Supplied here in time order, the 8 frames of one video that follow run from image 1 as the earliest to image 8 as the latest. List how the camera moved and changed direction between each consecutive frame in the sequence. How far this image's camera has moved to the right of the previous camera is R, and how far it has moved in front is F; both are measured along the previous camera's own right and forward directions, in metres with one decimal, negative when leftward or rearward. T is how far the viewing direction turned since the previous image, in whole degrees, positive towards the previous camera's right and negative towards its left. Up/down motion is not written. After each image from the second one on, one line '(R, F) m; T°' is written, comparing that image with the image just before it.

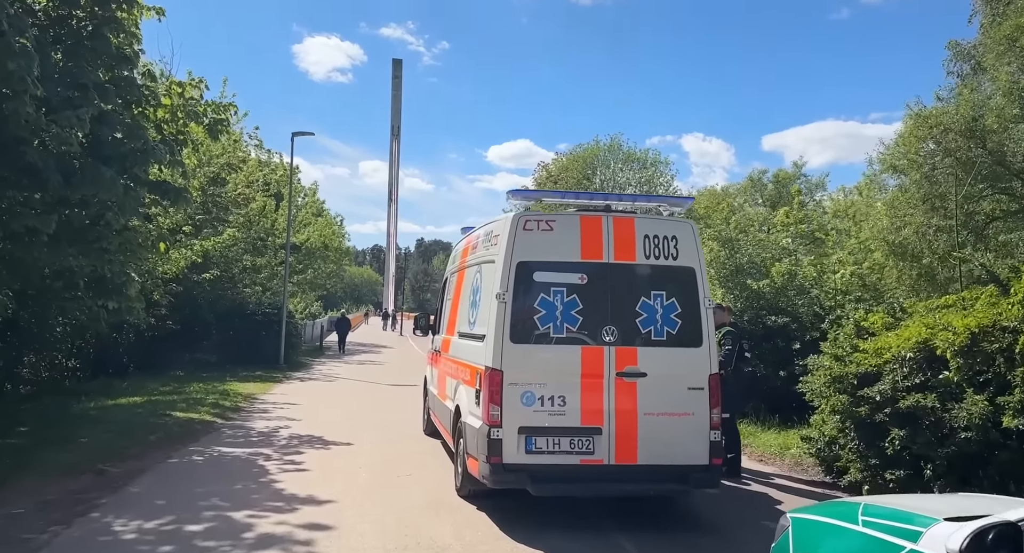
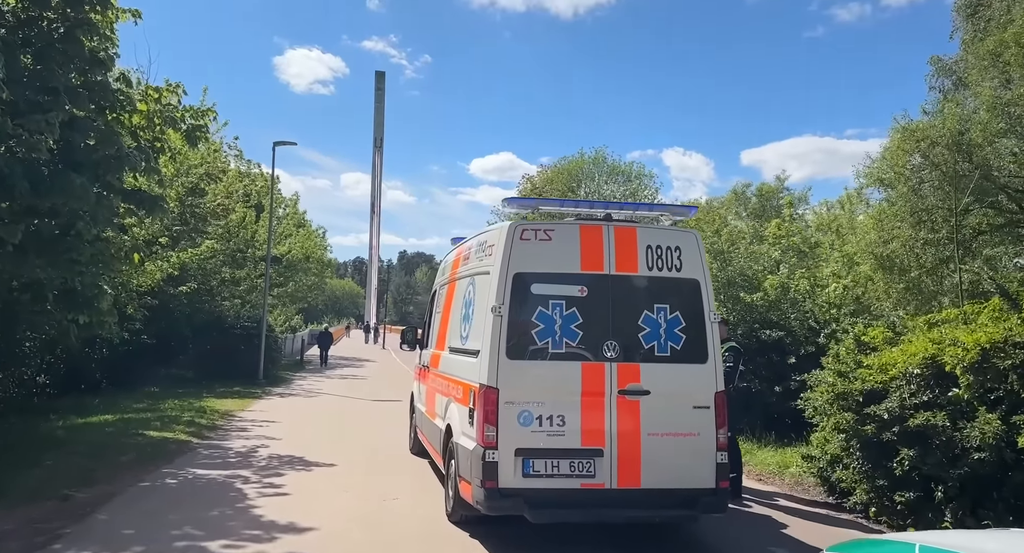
(-0.1, +0.3) m; +1°
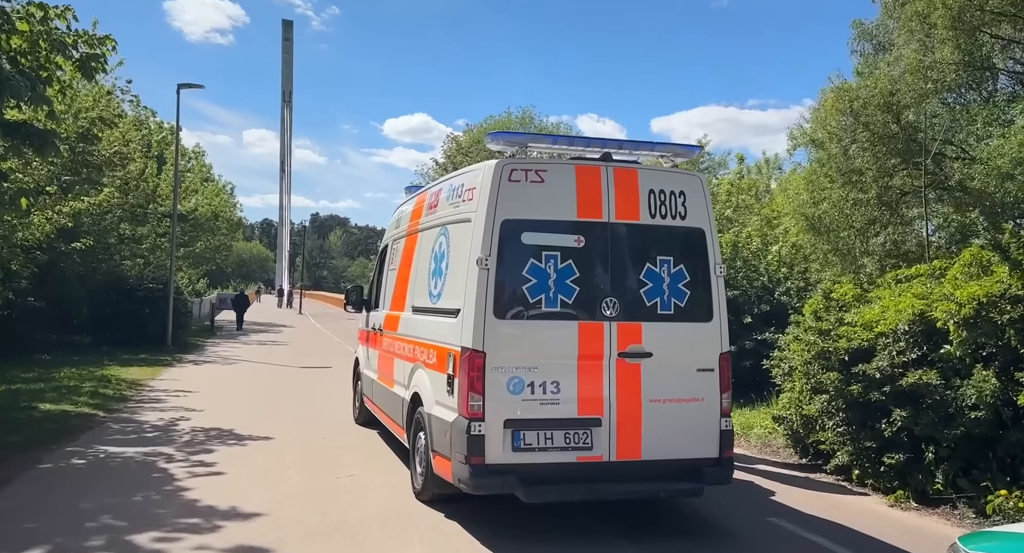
(-0.5, +0.8) m; +7°
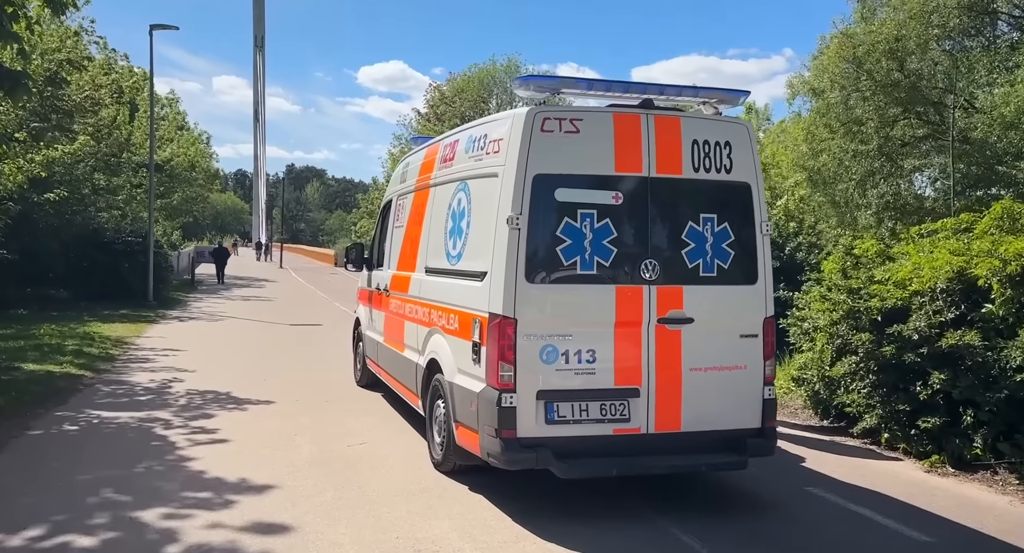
(-0.4, +0.4) m; +2°
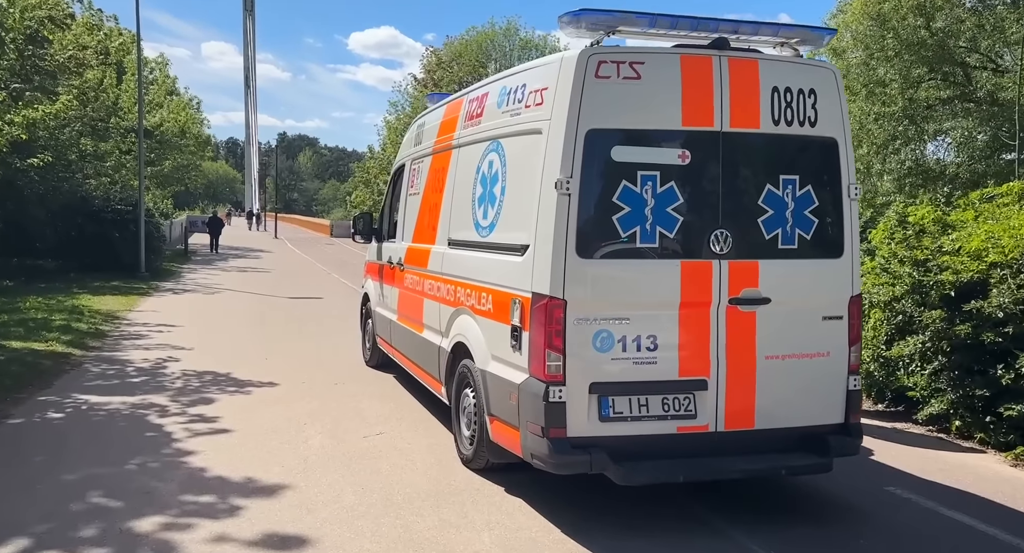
(-0.3, +0.7) m; 0°
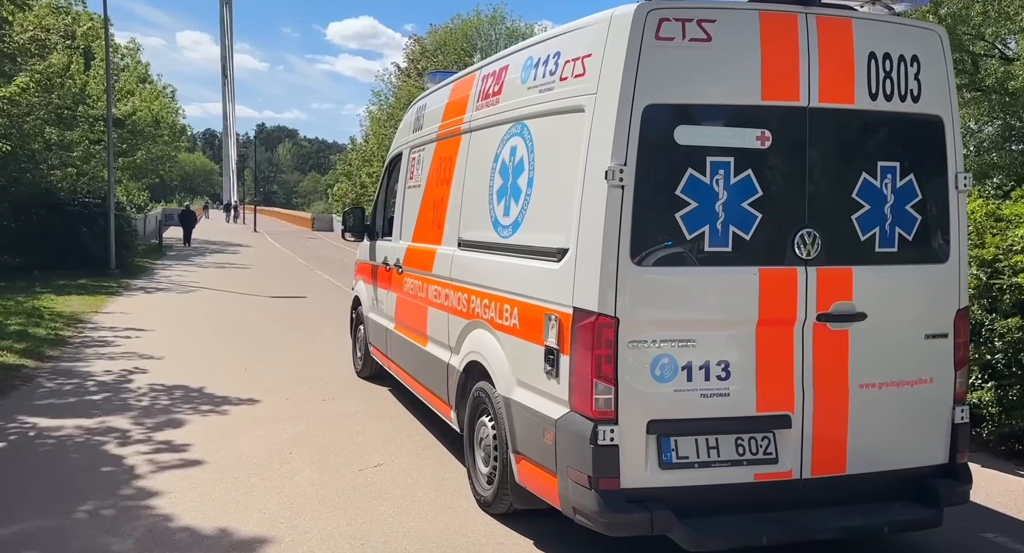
(-0.3, +0.8) m; +1°
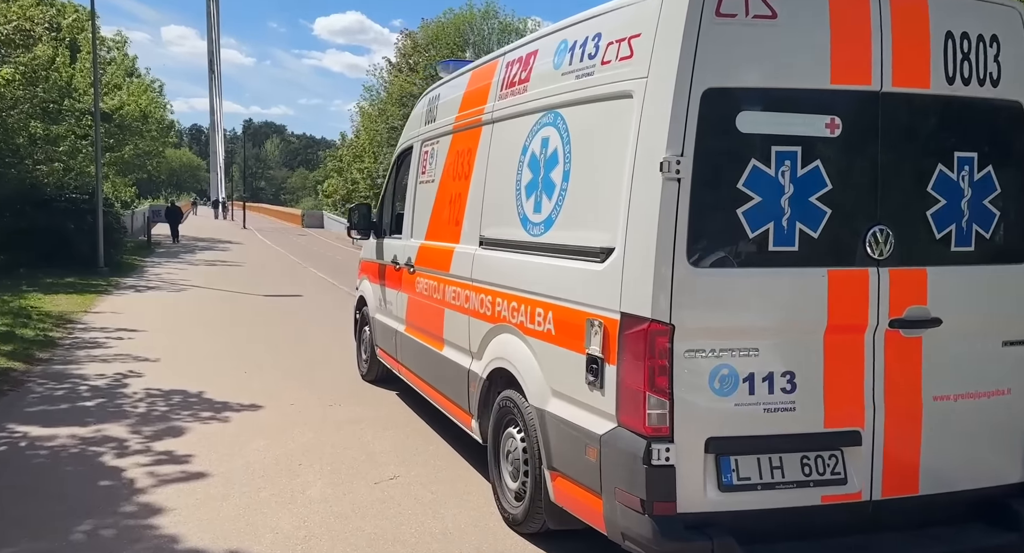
(-0.2, +0.3) m; +1°
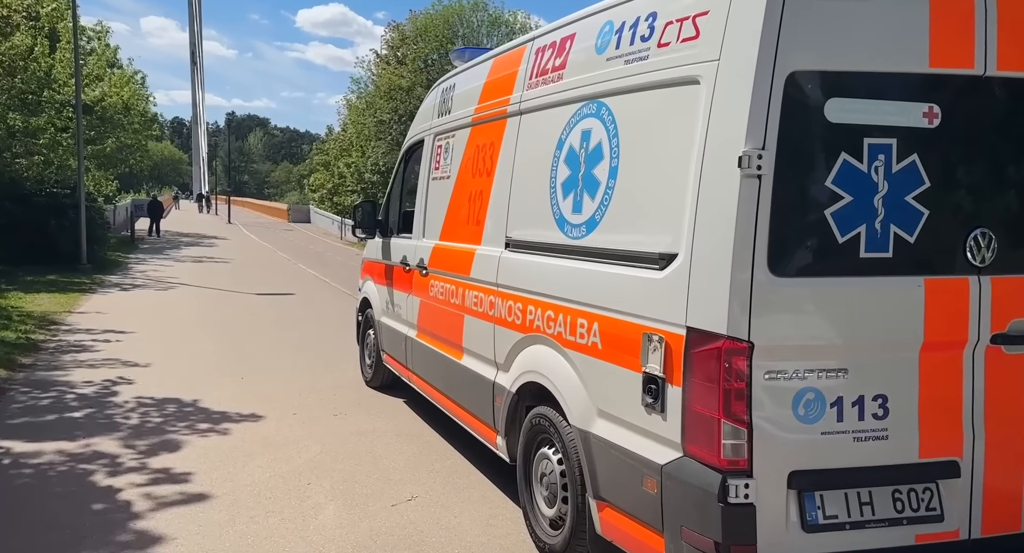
(-0.2, +0.4) m; +1°
